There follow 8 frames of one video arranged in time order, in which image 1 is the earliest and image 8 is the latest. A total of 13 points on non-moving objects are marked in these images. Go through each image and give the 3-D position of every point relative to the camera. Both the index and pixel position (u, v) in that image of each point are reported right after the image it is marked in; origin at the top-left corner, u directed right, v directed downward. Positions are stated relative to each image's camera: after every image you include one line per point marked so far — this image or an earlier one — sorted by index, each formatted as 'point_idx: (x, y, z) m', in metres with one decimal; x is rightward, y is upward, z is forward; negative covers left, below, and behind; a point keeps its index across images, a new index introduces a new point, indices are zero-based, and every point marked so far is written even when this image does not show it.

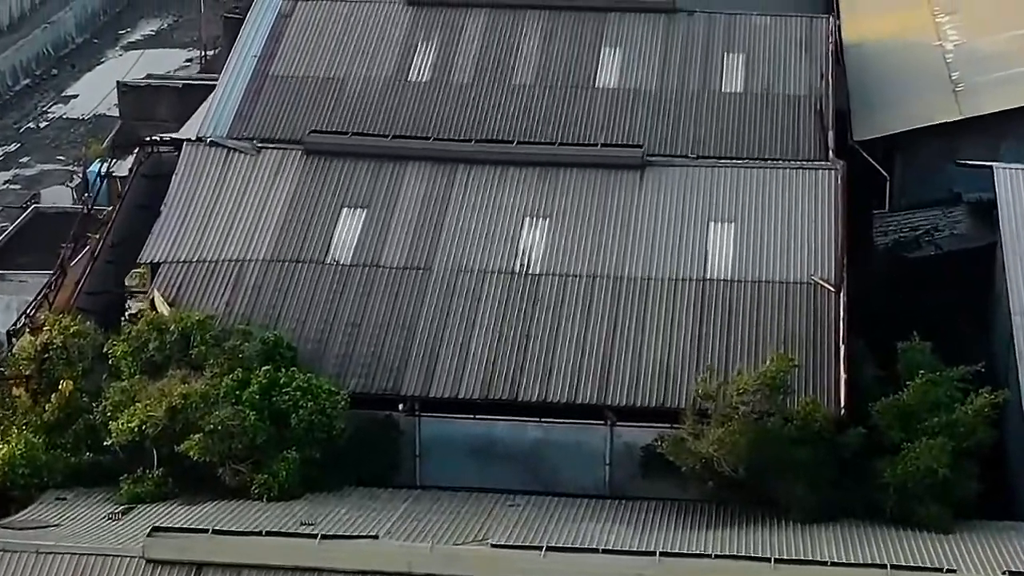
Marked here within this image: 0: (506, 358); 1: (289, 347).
0: (-0.1, -0.6, +19.2) m
1: (-2.1, -0.6, +19.2) m
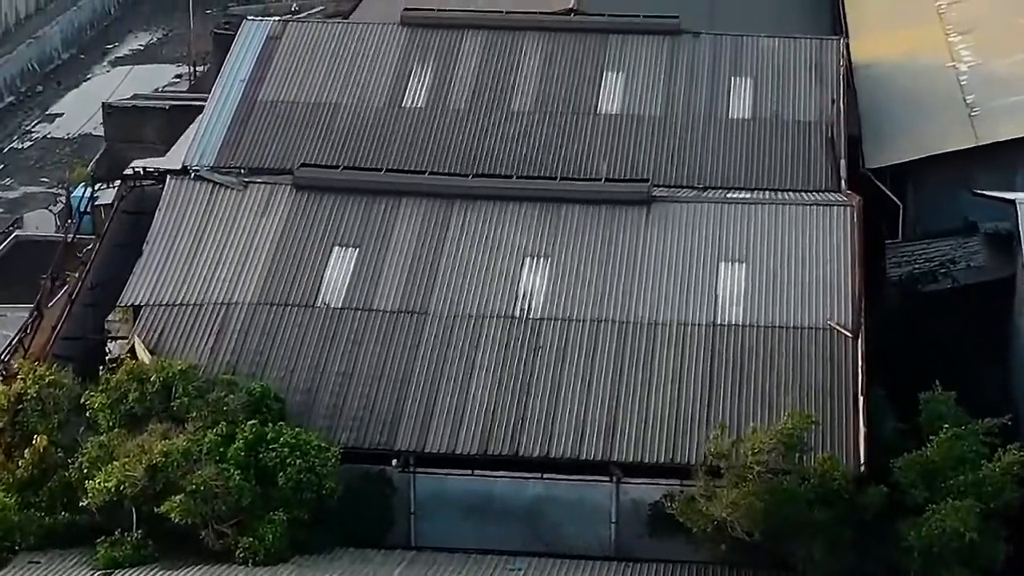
0: (-0.1, -1.1, +18.1) m
1: (-2.1, -1.0, +18.2) m
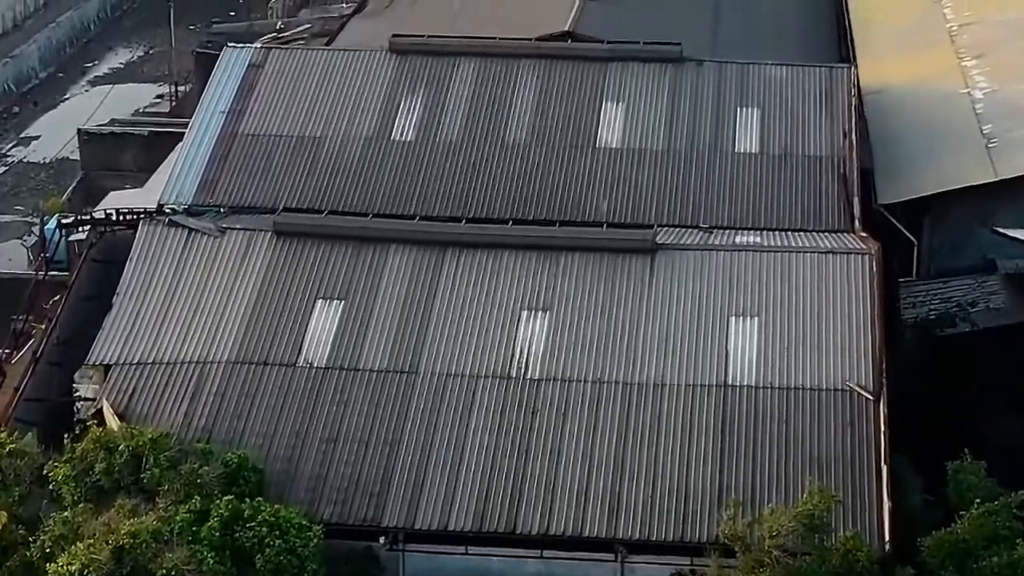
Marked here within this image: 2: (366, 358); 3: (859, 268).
0: (-0.1, -1.6, +16.8) m
1: (-2.1, -1.5, +16.9) m
2: (-1.3, -0.6, +18.2) m
3: (+3.2, +0.2, +19.1) m
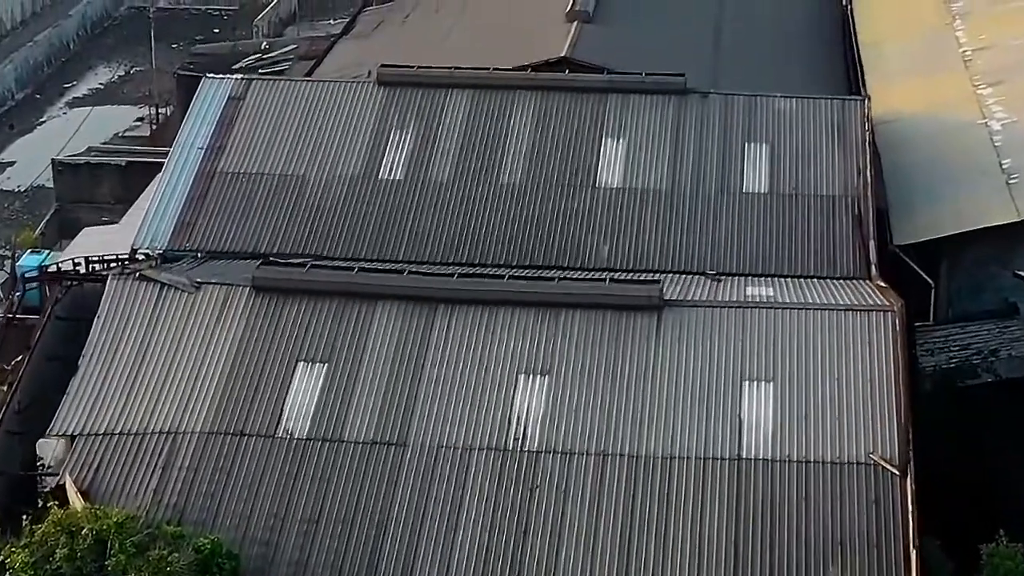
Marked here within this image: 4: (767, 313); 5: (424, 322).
0: (-0.1, -2.1, +15.5) m
1: (-2.1, -2.0, +15.5) m
2: (-1.3, -1.1, +16.9) m
3: (+3.2, -0.3, +17.8) m
4: (+2.2, -0.2, +18.1) m
5: (-0.8, -0.3, +18.1) m
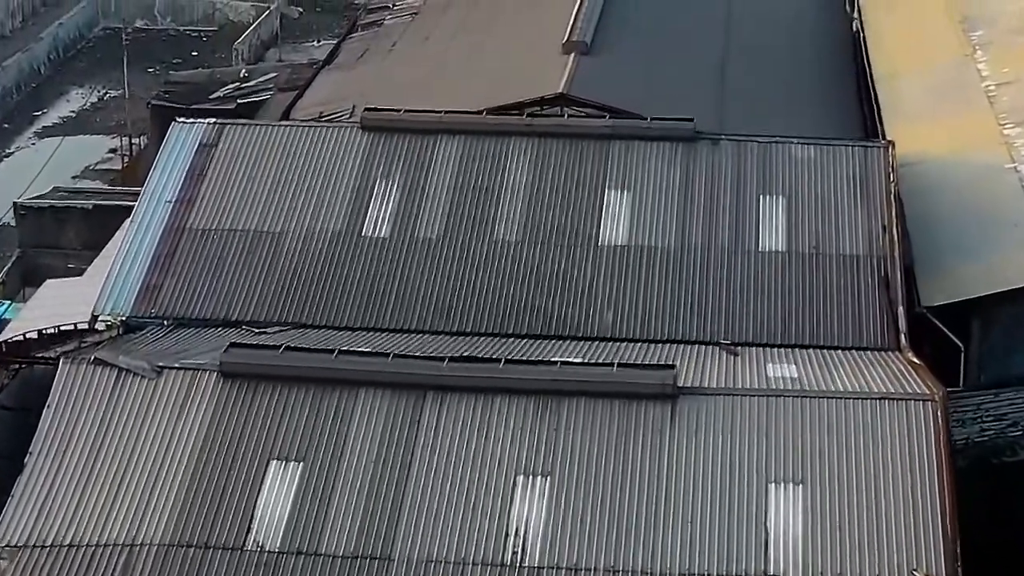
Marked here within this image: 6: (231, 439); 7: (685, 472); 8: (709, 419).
0: (-0.1, -2.8, +13.6) m
1: (-2.1, -2.7, +13.6) m
2: (-1.3, -1.8, +15.0) m
3: (+3.1, -1.0, +16.0) m
4: (+2.2, -0.9, +16.3) m
5: (-0.8, -1.0, +16.2) m
6: (-2.2, -1.2, +16.0) m
7: (+1.3, -1.4, +15.6) m
8: (+1.5, -1.0, +16.1) m
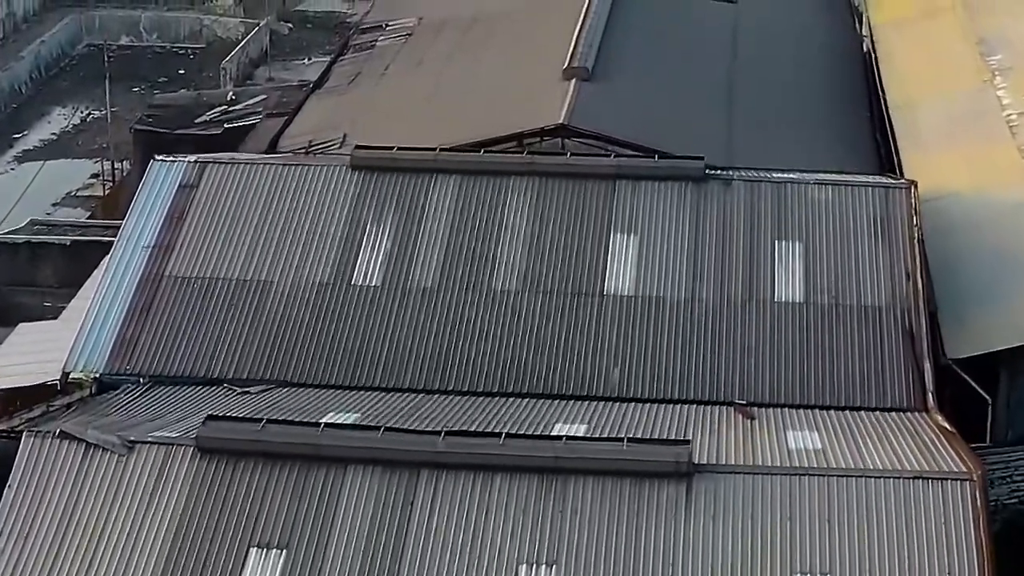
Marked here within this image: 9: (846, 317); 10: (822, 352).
0: (-0.1, -3.3, +12.3) m
1: (-2.1, -3.2, +12.3) m
2: (-1.3, -2.3, +13.7) m
3: (+3.2, -1.5, +14.7) m
4: (+2.2, -1.4, +15.0) m
5: (-0.8, -1.5, +14.9) m
6: (-2.2, -1.7, +14.7) m
7: (+1.3, -1.9, +14.3) m
8: (+1.5, -1.5, +14.8) m
9: (+3.1, -0.3, +19.3) m
10: (+2.8, -0.6, +18.9) m
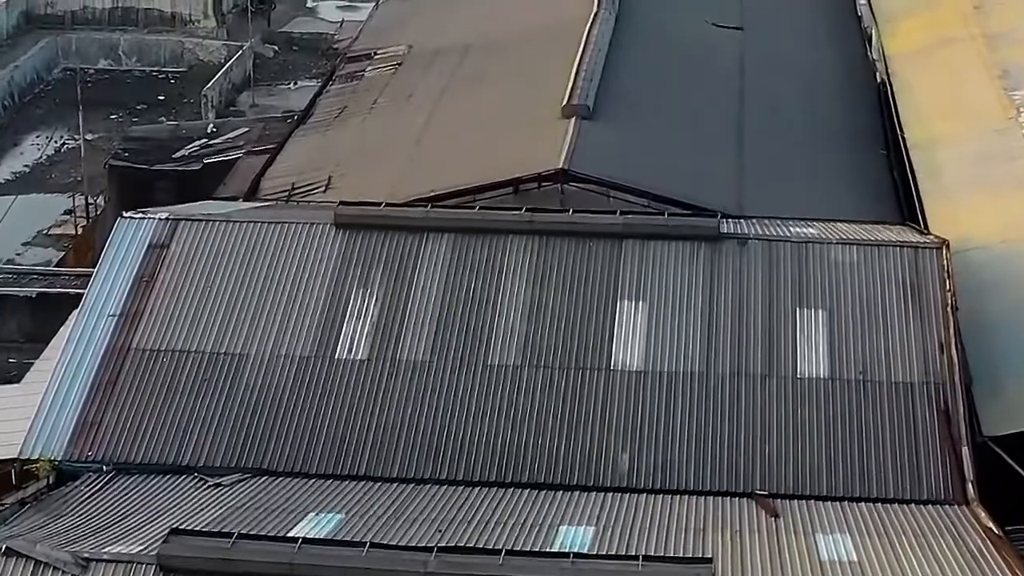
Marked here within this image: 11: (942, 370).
0: (-0.1, -3.9, +10.7) m
1: (-2.1, -3.8, +10.7) m
2: (-1.3, -3.0, +12.0) m
3: (+3.2, -2.2, +13.0) m
4: (+2.2, -2.0, +13.3) m
5: (-0.8, -2.1, +13.3) m
6: (-2.2, -2.3, +13.1) m
7: (+1.3, -2.5, +12.6) m
8: (+1.5, -2.2, +13.2) m
9: (+3.1, -0.9, +17.7) m
10: (+2.8, -1.2, +17.2) m
11: (+3.7, -0.7, +17.9) m
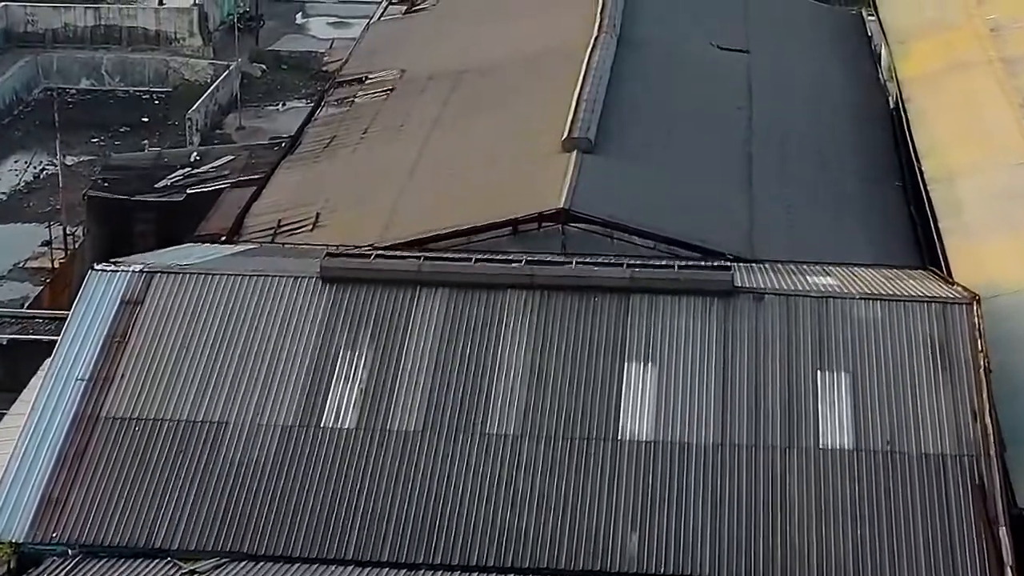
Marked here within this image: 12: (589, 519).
0: (0.0, -4.4, +9.4) m
1: (-2.1, -4.4, +9.4) m
2: (-1.3, -3.5, +10.7) m
3: (+3.2, -2.7, +11.7) m
4: (+2.2, -2.6, +12.0) m
5: (-0.8, -2.6, +11.9) m
6: (-2.2, -2.8, +11.7) m
7: (+1.3, -3.1, +11.3) m
8: (+1.5, -2.7, +11.9) m
9: (+3.1, -1.4, +16.3) m
10: (+2.8, -1.7, +15.9) m
11: (+3.7, -1.2, +16.6) m
12: (+0.6, -1.8, +15.9) m
